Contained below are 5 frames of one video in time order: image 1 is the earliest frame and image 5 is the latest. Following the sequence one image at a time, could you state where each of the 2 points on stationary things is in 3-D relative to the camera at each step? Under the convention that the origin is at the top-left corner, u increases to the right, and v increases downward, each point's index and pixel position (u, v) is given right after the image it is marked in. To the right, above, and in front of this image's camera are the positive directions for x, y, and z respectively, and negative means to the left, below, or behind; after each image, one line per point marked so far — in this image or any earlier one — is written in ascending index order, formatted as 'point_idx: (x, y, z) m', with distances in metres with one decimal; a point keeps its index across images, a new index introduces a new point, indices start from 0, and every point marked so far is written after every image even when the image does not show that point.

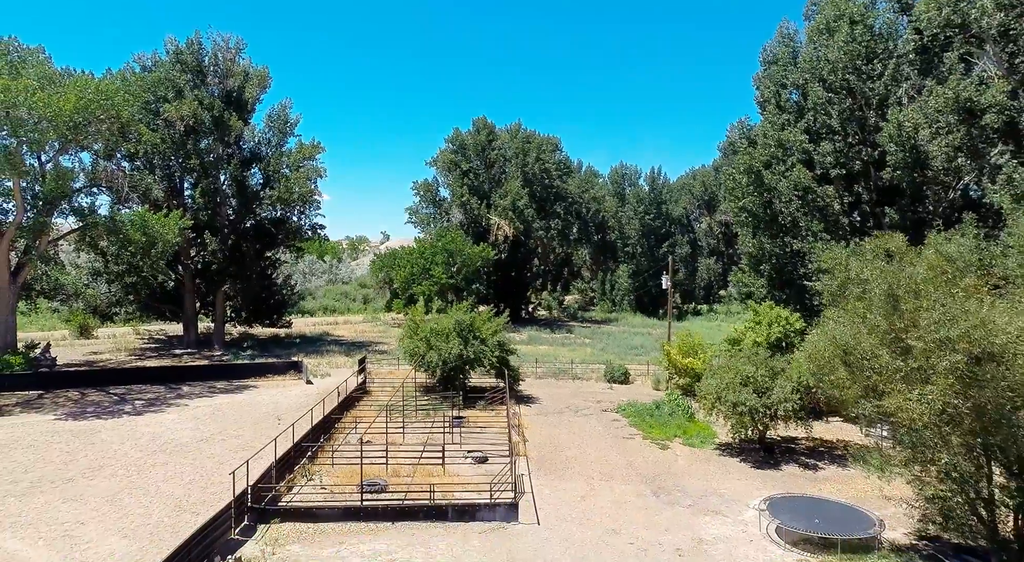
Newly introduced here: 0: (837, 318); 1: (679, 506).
0: (+6.7, -0.7, +13.1) m
1: (+4.3, -5.8, +16.5) m
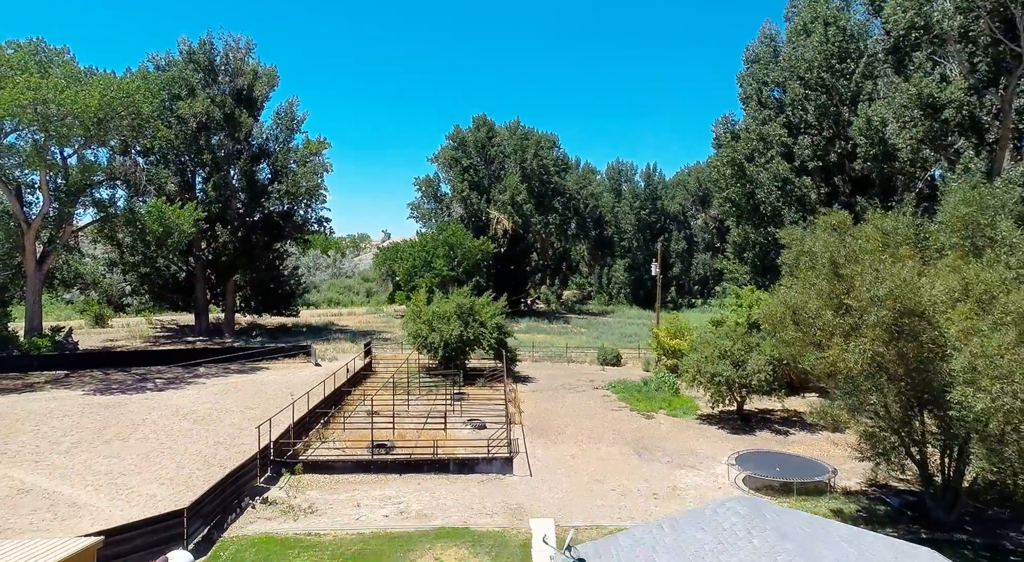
0: (+6.5, -0.1, +14.9) m
1: (+4.2, -5.2, +18.3) m
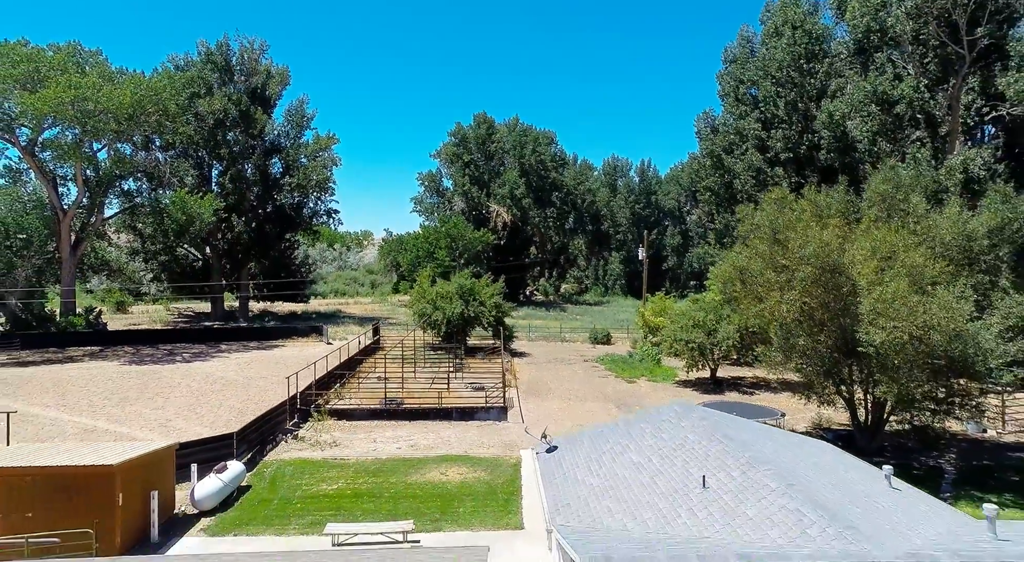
0: (+6.4, +0.8, +17.5) m
1: (+4.0, -4.3, +20.9) m
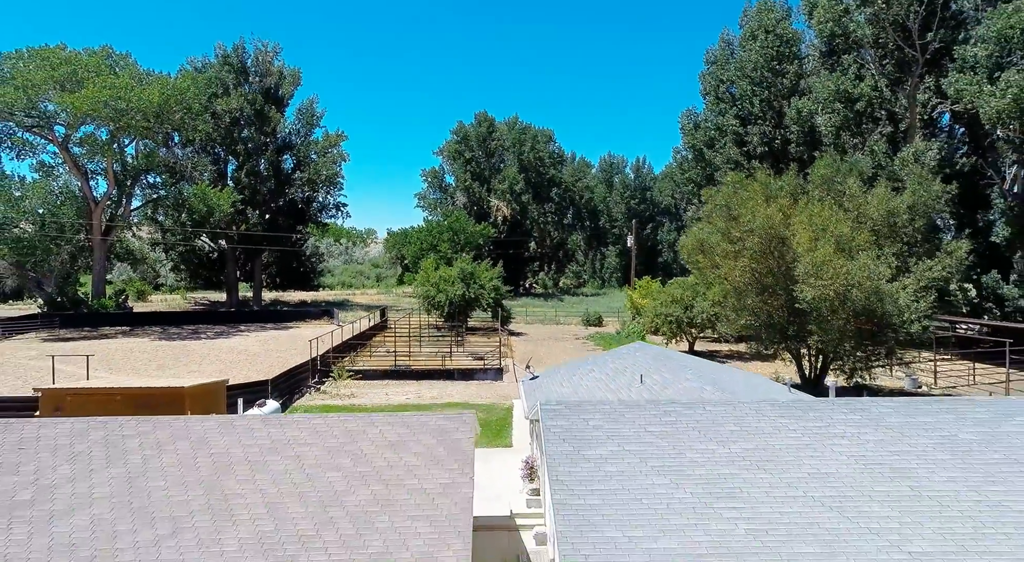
0: (+6.2, +1.6, +20.2) m
1: (+3.9, -3.5, +23.5) m
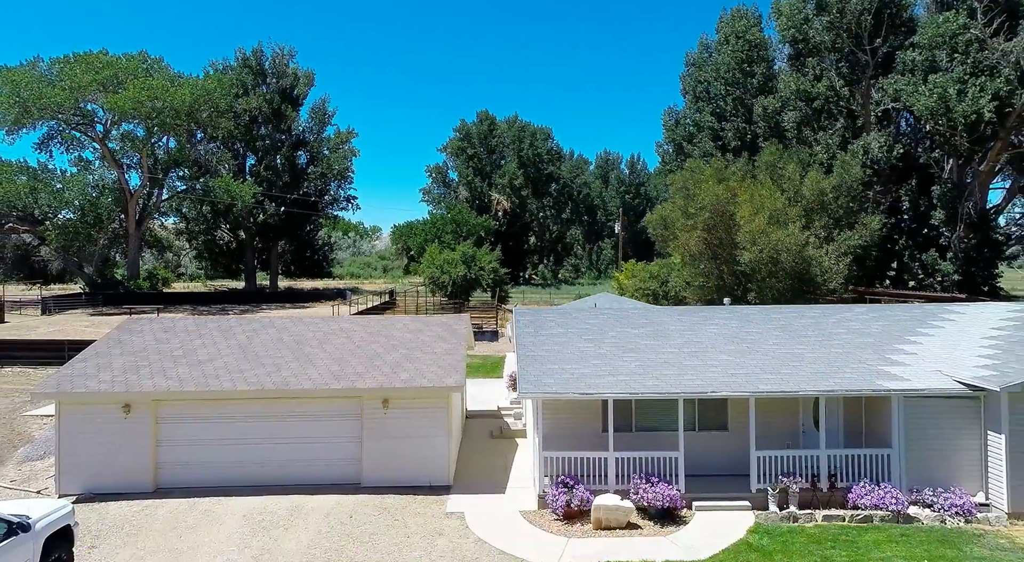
0: (+5.9, +2.6, +23.6) m
1: (+3.6, -2.4, +27.0) m
